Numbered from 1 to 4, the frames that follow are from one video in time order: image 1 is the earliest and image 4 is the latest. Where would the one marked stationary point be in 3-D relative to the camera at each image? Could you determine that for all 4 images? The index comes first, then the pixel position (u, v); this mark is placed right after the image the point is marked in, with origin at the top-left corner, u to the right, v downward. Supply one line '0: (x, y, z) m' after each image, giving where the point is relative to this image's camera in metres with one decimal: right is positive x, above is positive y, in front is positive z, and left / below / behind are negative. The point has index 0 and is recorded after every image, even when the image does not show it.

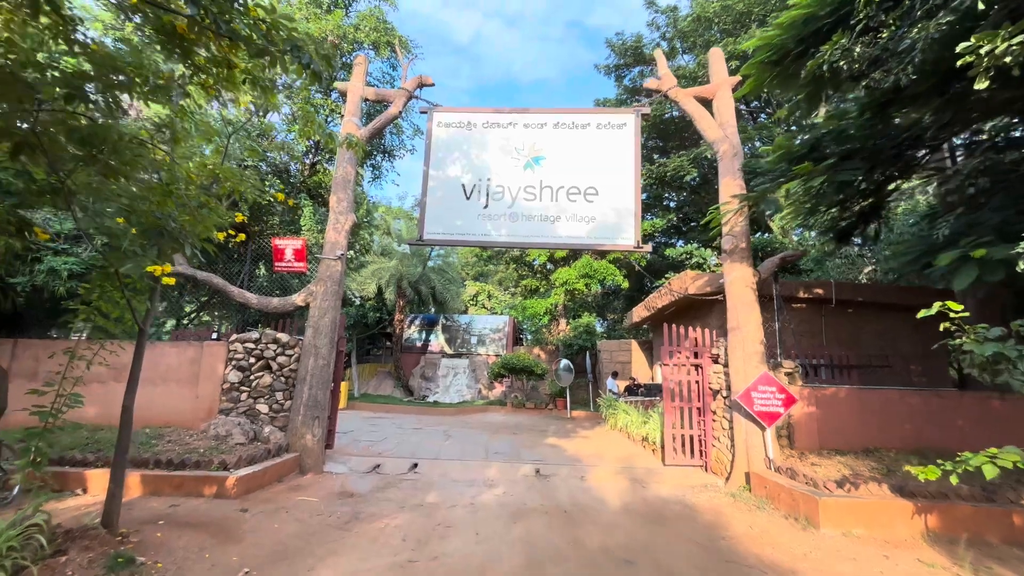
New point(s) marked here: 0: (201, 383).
0: (-5.0, -1.5, +7.3) m
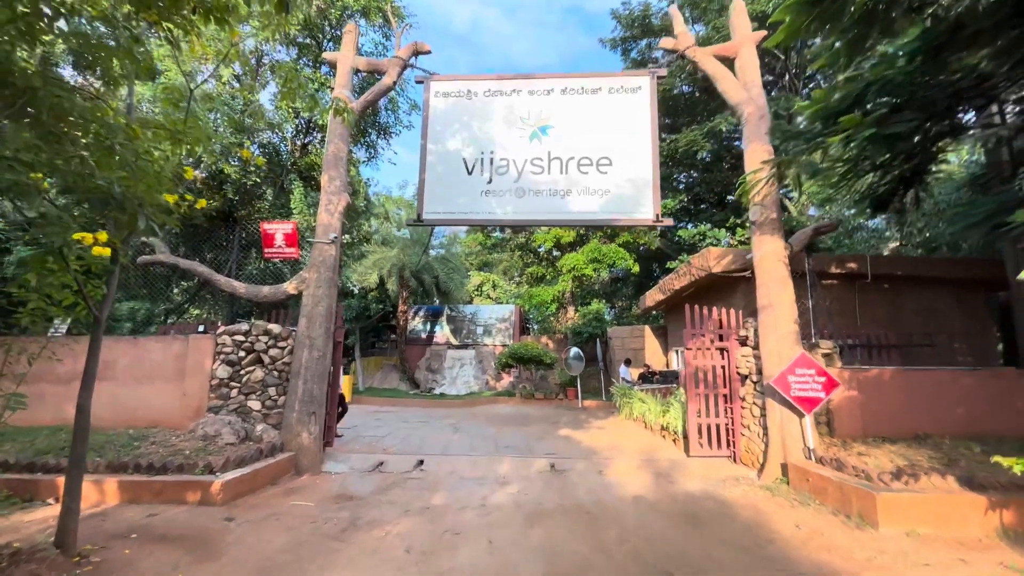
0: (-4.9, -1.4, +6.8) m
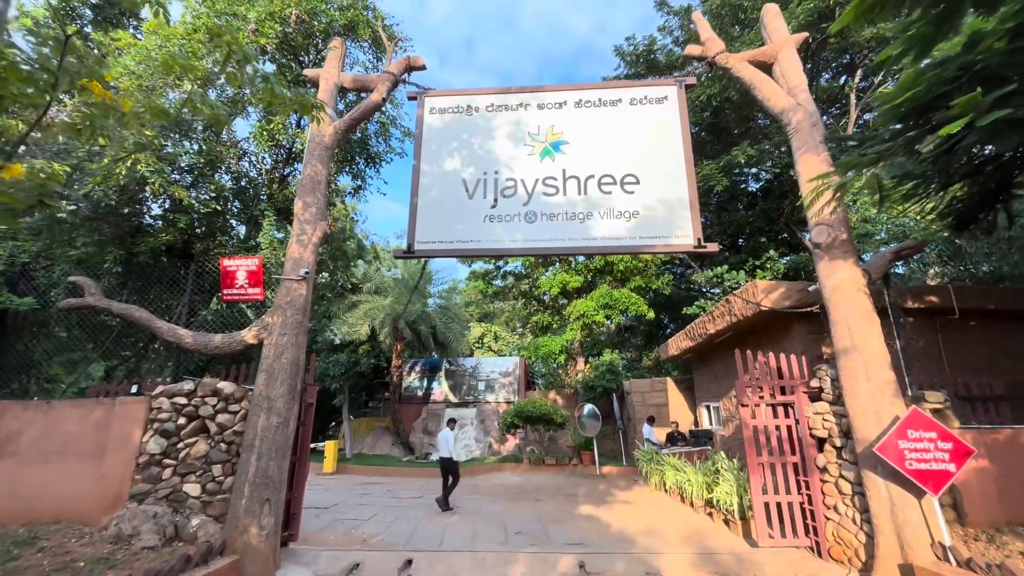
0: (-4.7, -2.0, +5.3) m
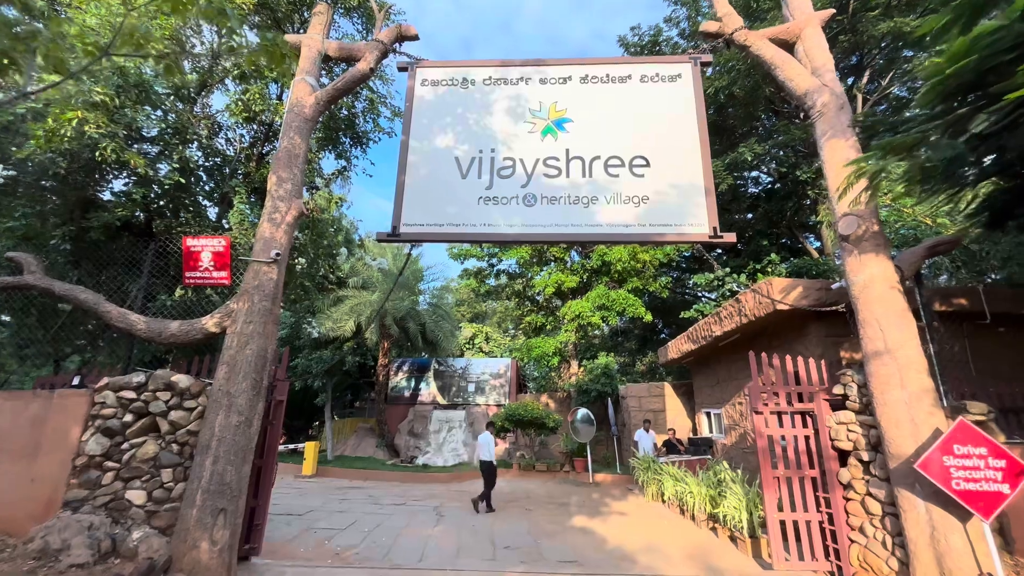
0: (-4.8, -1.7, +4.6) m
